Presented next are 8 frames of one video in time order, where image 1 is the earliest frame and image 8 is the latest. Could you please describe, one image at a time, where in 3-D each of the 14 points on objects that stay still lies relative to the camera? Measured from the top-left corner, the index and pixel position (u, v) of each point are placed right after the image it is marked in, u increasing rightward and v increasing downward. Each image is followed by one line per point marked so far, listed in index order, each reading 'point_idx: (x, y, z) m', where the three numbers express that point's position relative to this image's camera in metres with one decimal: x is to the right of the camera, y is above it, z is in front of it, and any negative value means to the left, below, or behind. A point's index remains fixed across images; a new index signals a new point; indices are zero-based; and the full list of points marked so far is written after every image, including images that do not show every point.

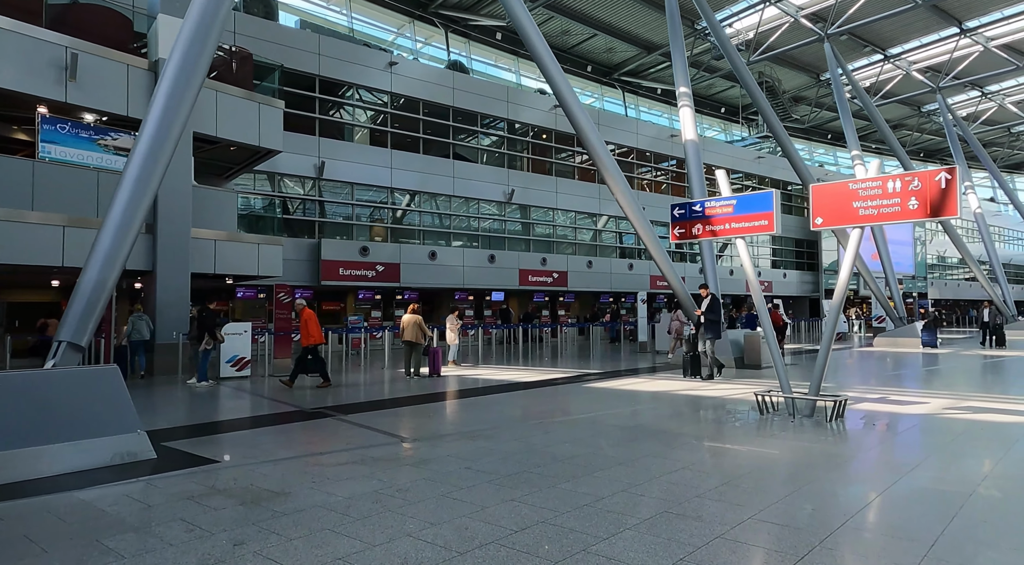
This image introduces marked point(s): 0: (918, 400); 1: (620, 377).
0: (+6.0, -1.8, +9.8) m
1: (+2.1, -1.9, +13.3) m
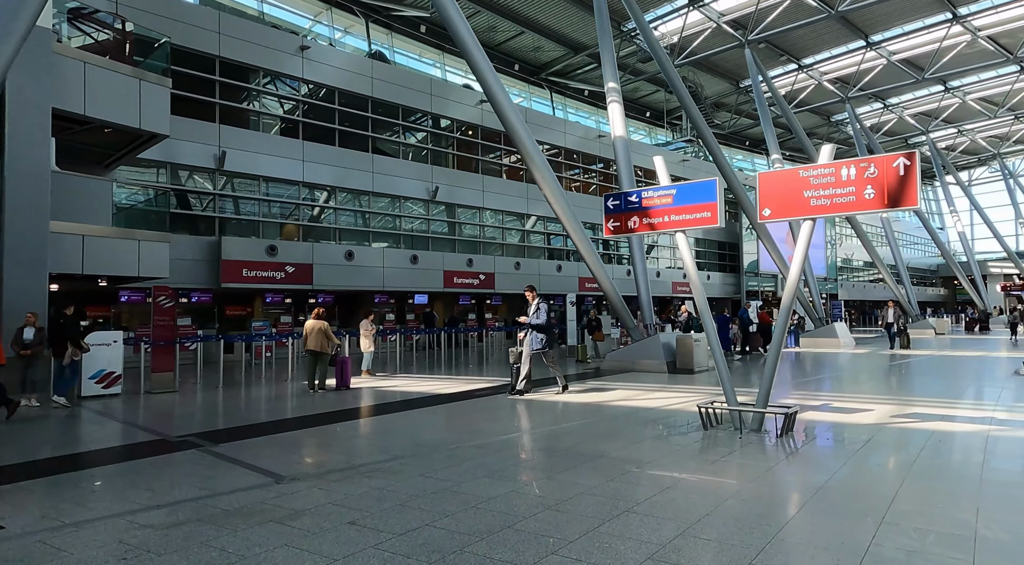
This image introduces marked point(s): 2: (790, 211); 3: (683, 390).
0: (+4.9, -1.8, +9.4) m
1: (+0.7, -1.9, +12.4) m
2: (+3.4, +0.9, +7.9) m
3: (+2.9, -1.9, +11.4) m
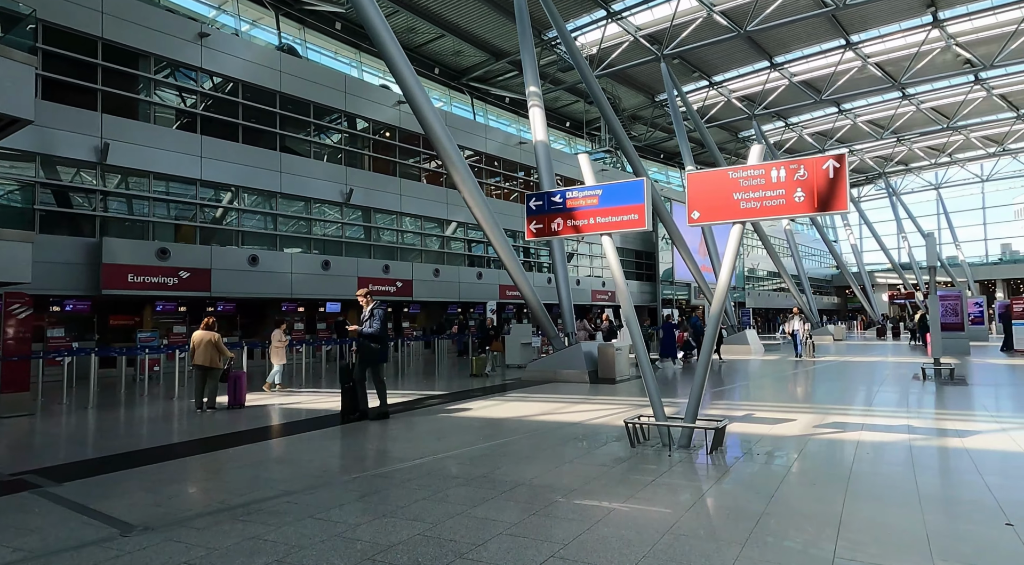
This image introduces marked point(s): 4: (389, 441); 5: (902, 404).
0: (+3.8, -1.9, +9.2) m
1: (-0.8, -2.0, +11.7) m
2: (+2.4, +0.8, +7.6) m
3: (+1.5, -2.0, +11.0) m
4: (-1.4, -1.9, +7.9) m
5: (+7.6, -2.5, +13.5) m
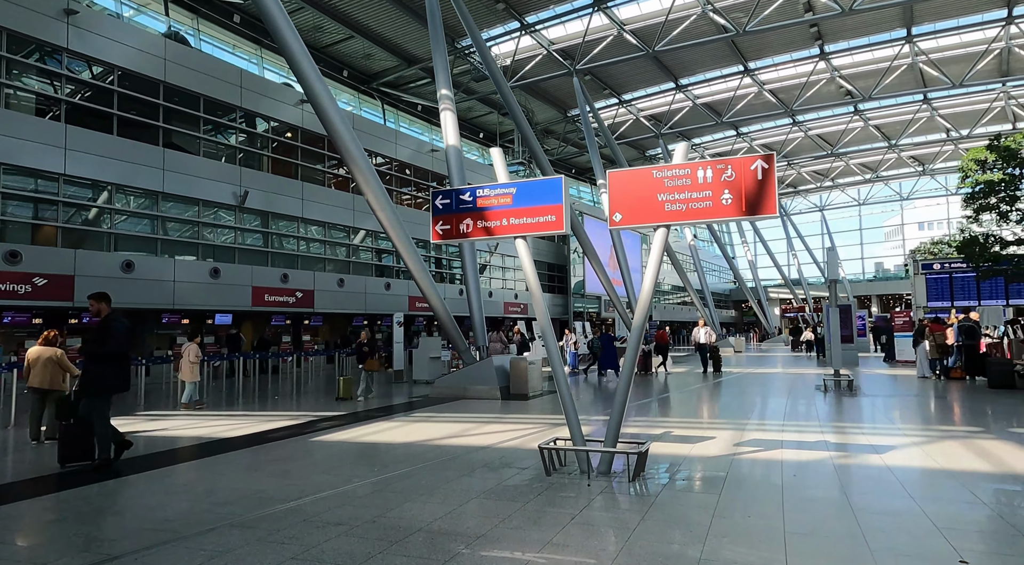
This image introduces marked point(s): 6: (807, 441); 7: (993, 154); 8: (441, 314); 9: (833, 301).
0: (+2.5, -2.0, +8.8) m
1: (-2.3, -2.2, +10.6) m
2: (+1.4, +0.7, +7.0) m
3: (+0.1, -2.1, +10.2) m
4: (-2.4, -1.9, +6.8) m
5: (+5.8, -2.7, +13.5) m
6: (+3.7, -2.0, +8.5) m
7: (+13.8, +3.7, +19.1) m
8: (-1.6, -0.7, +15.0) m
9: (+8.8, -0.5, +18.2) m
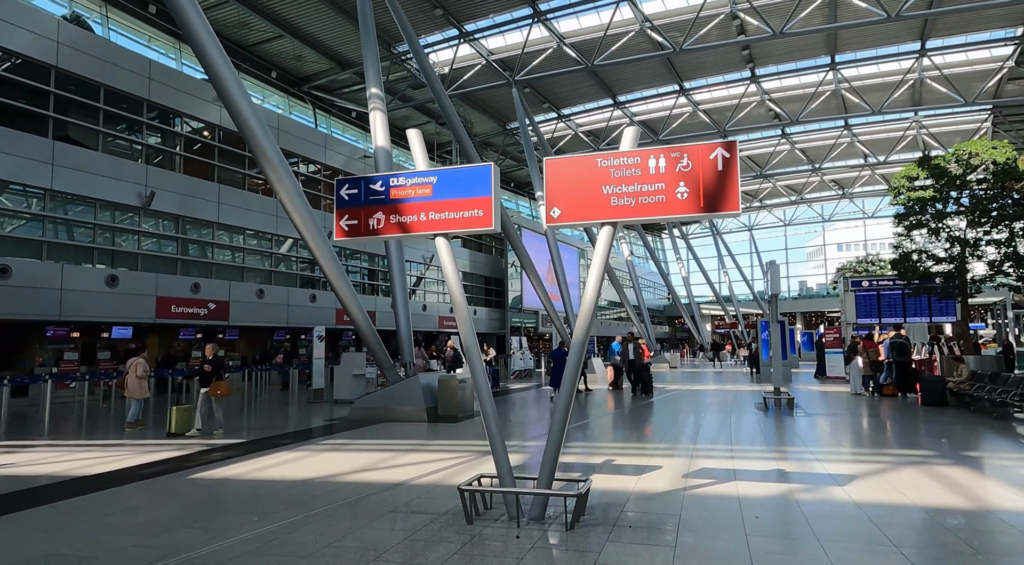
0: (+1.6, -2.2, +7.9) m
1: (-3.4, -2.3, +9.3) m
2: (+0.7, +0.6, +6.1) m
3: (-1.0, -2.3, +9.1) m
4: (-3.1, -2.0, +5.5) m
5: (+4.5, -3.0, +12.9) m
6: (+2.8, -2.2, +7.7) m
7: (+11.9, +3.3, +19.3) m
8: (-3.1, -0.9, +13.8) m
9: (+7.0, -0.9, +17.9) m
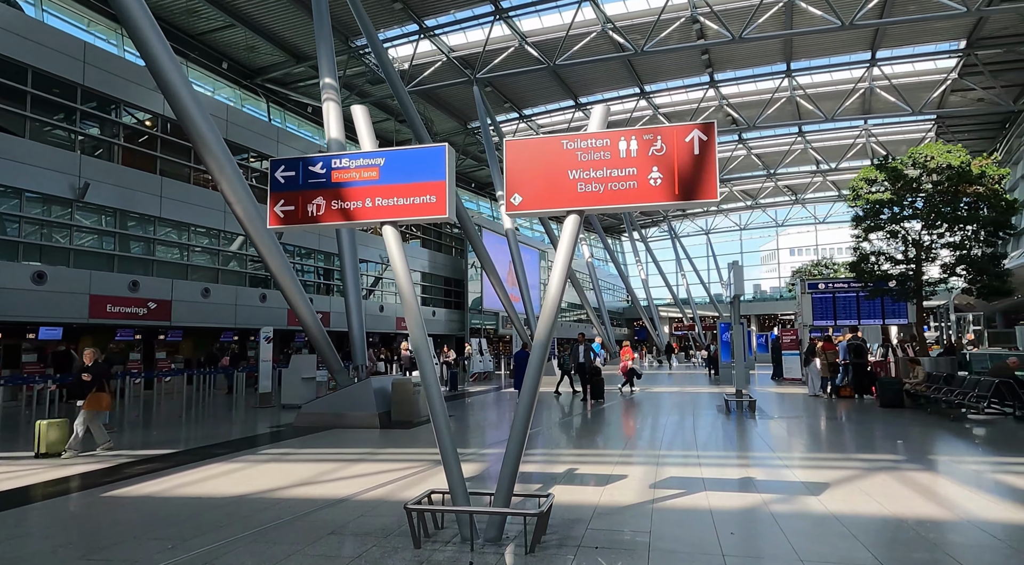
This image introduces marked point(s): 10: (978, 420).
0: (+1.1, -2.1, +7.4) m
1: (-3.9, -2.3, +8.5) m
2: (+0.4, +0.7, +5.6) m
3: (-1.5, -2.2, +8.5) m
4: (-3.5, -1.9, +4.7) m
5: (+3.7, -3.0, +12.6) m
6: (+2.3, -2.1, +7.3) m
7: (+10.8, +3.2, +19.4) m
8: (-3.9, -0.9, +13.0) m
9: (+5.9, -1.0, +17.8) m
10: (+10.0, -3.0, +14.3) m
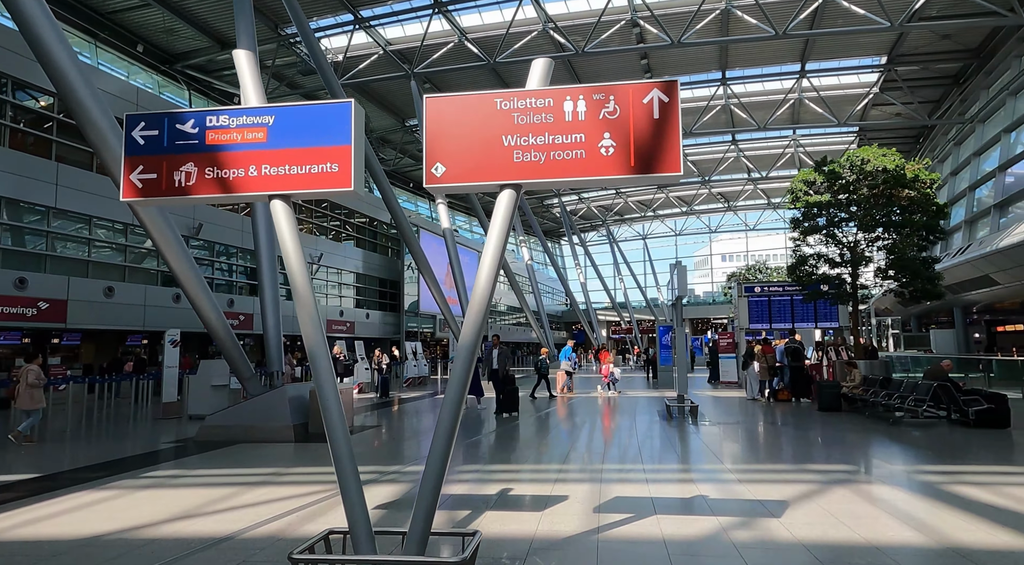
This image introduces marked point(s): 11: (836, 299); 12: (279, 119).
0: (+0.4, -2.1, +6.6) m
1: (-4.7, -2.2, +7.2) m
2: (-0.2, +0.7, +4.7) m
3: (-2.3, -2.2, +7.4) m
4: (-3.9, -1.8, +3.5) m
5: (+2.5, -3.0, +11.9) m
6: (+1.6, -2.1, +6.6) m
7: (+9.0, +3.1, +19.4) m
8: (-5.1, -0.8, +11.7) m
9: (+4.2, -1.0, +17.3) m
10: (+8.6, -3.0, +14.3) m
11: (+9.6, -0.5, +19.7) m
12: (-1.5, +1.1, +4.4) m
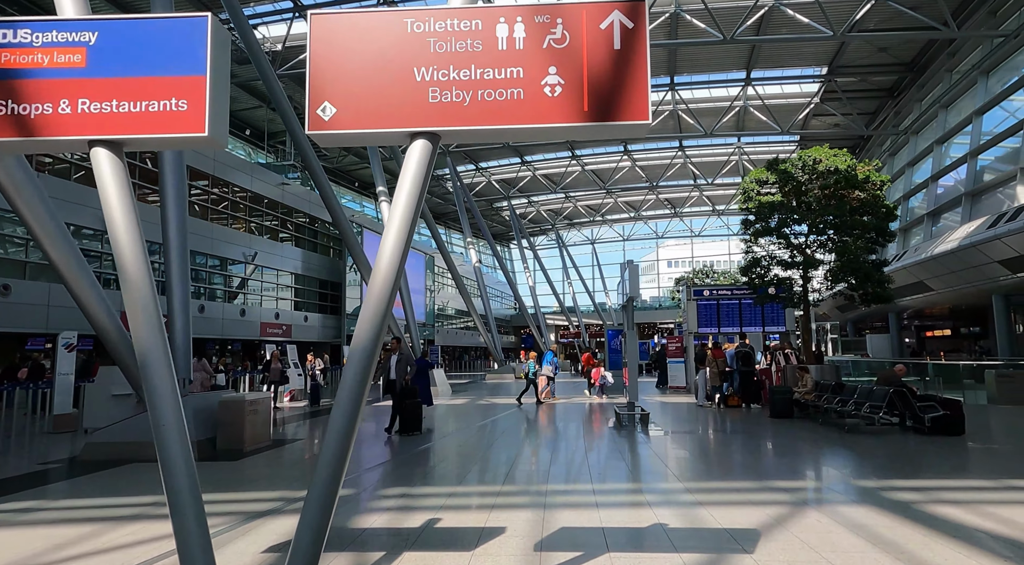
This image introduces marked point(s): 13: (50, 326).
0: (-0.2, -2.0, +5.6) m
1: (-5.4, -2.1, +5.8) m
2: (-0.6, +0.8, +3.7) m
3: (-3.0, -2.1, +6.2) m
4: (-4.3, -1.7, +2.2) m
5: (+1.4, -3.0, +11.1) m
6: (+1.0, -2.1, +5.7) m
7: (+7.4, +3.0, +19.1) m
8: (-6.0, -0.8, +10.3) m
9: (+2.8, -1.0, +16.6) m
10: (+7.4, -3.1, +13.9) m
11: (+8.0, -0.6, +19.4) m
12: (-1.9, +1.2, +3.3) m
13: (-13.1, -1.2, +19.2) m
